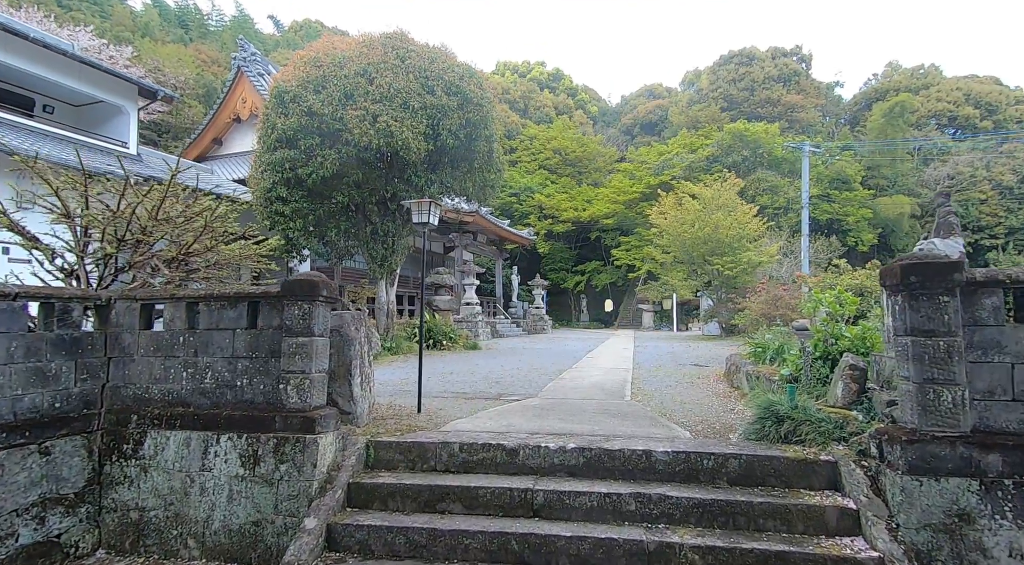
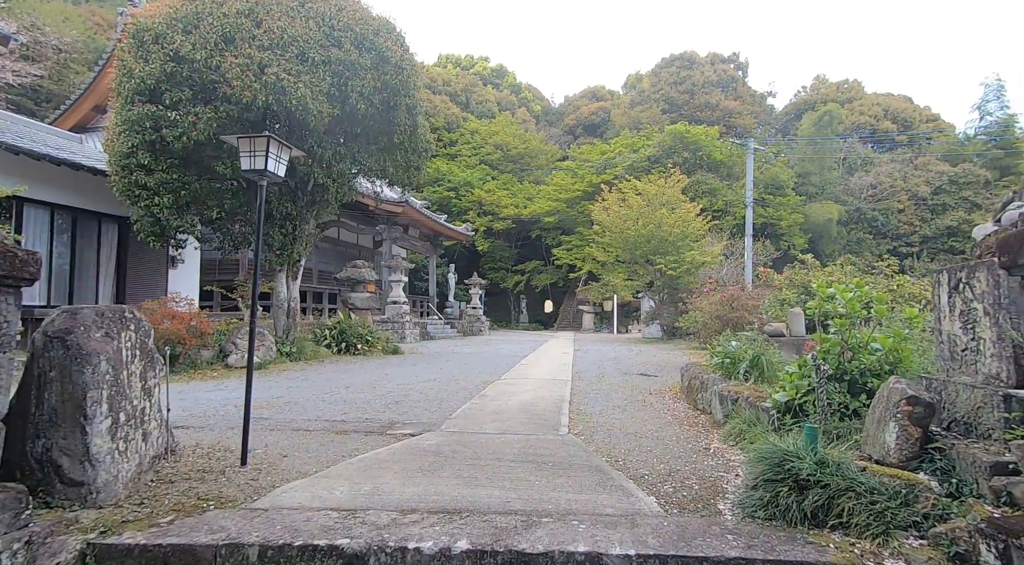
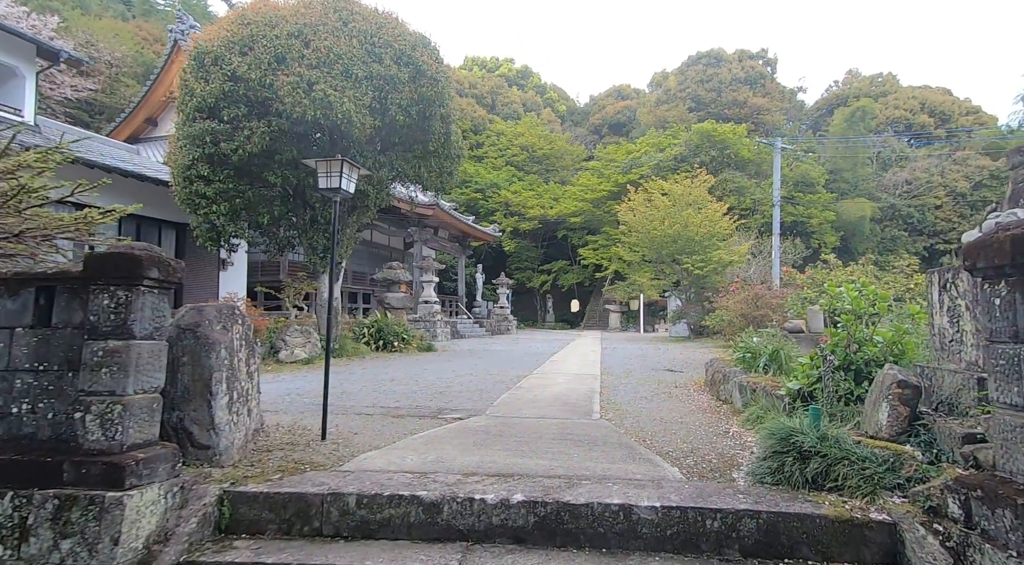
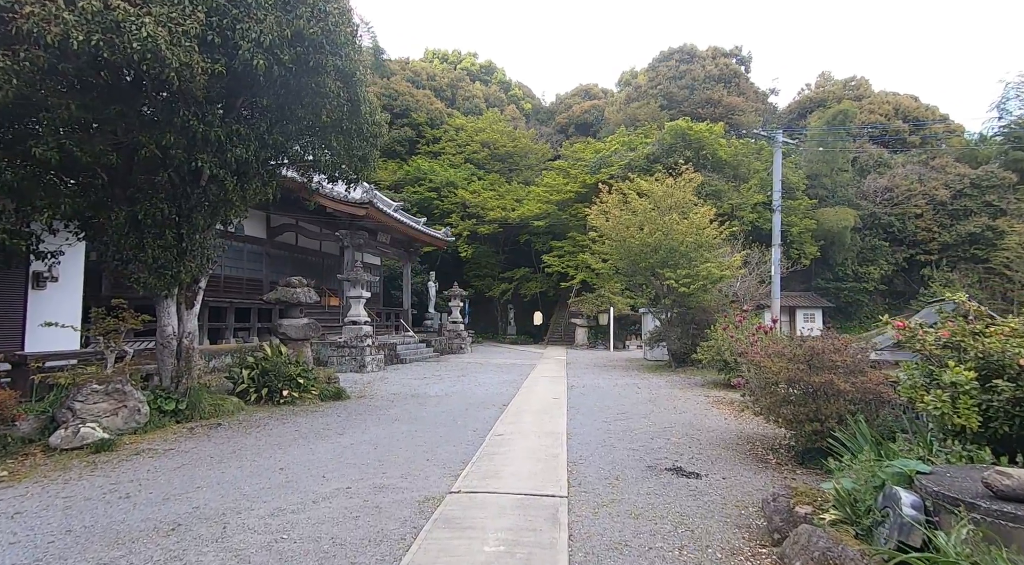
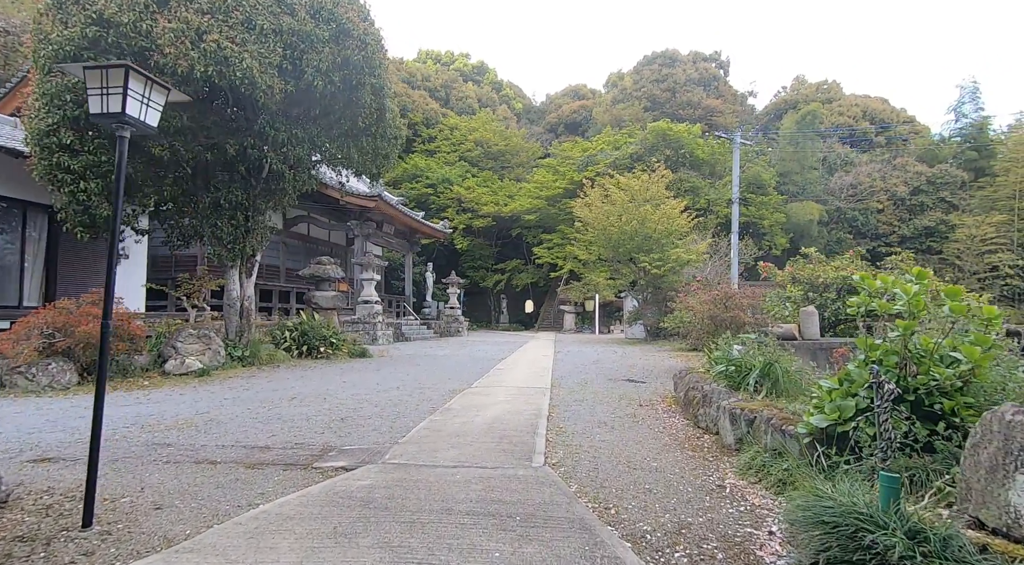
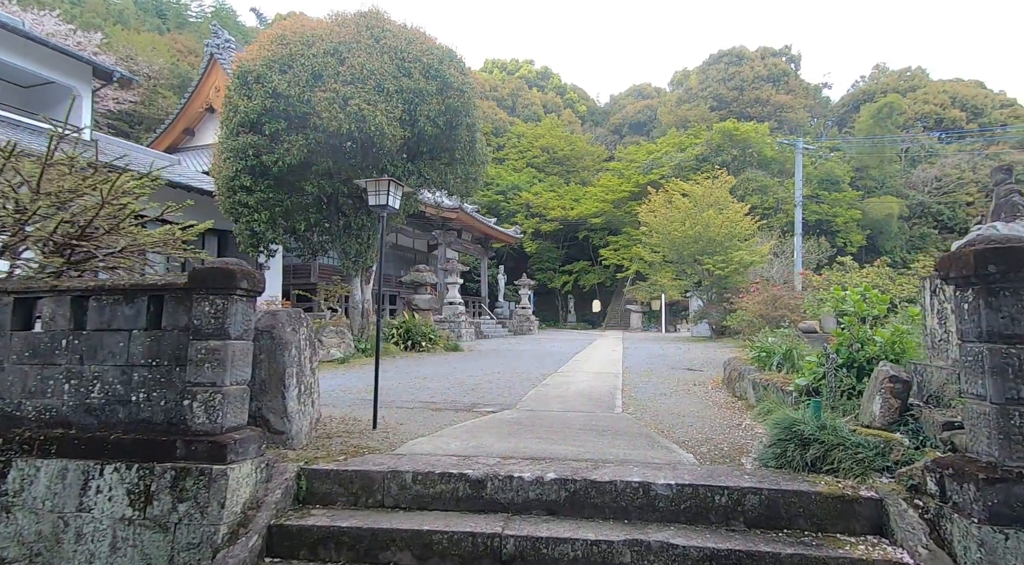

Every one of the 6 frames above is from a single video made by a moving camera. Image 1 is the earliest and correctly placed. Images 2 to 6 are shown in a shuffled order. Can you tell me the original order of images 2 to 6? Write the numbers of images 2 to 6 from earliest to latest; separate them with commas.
6, 3, 2, 5, 4
